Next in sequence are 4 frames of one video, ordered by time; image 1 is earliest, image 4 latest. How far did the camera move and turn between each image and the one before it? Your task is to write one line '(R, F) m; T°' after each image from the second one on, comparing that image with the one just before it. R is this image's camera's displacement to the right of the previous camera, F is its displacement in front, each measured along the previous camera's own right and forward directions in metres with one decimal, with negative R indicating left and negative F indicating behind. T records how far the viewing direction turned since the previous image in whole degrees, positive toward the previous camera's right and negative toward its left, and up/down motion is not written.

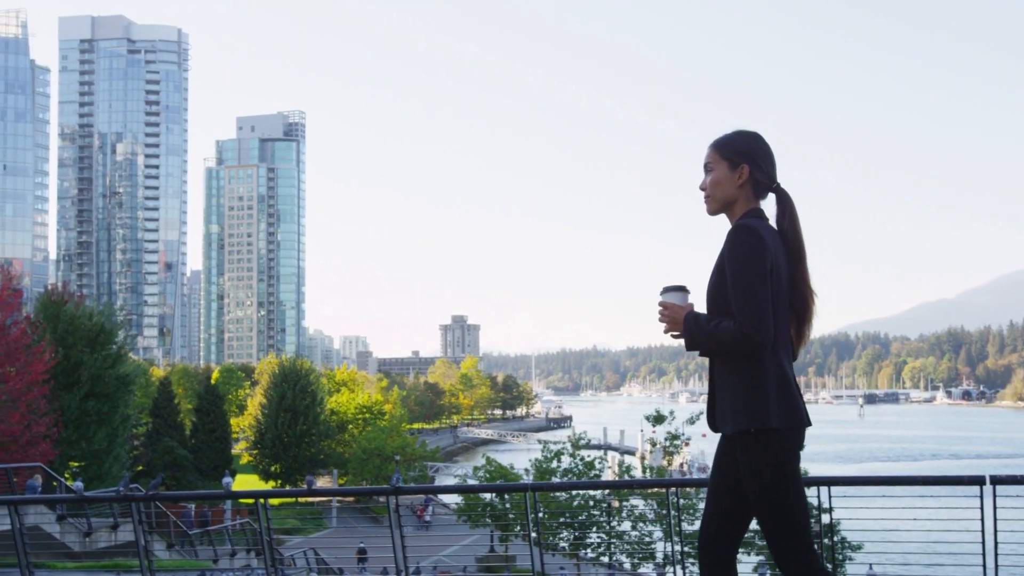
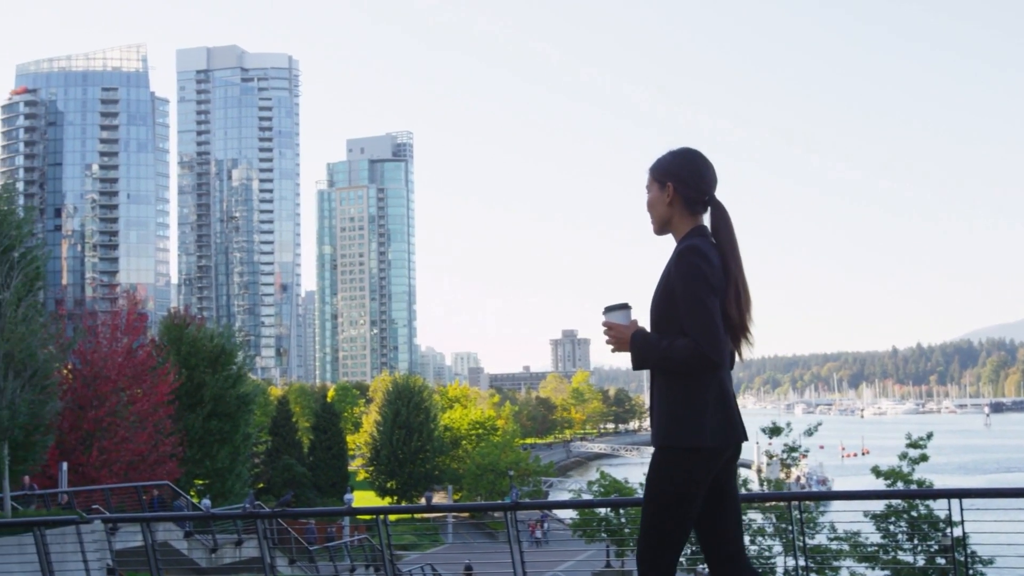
(-1.1, -0.8) m; -5°
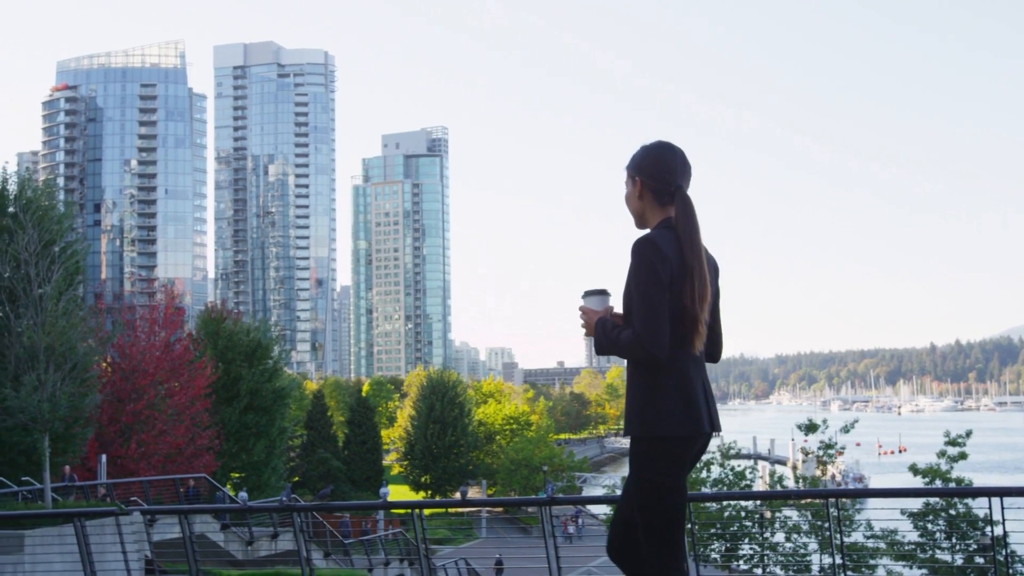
(-0.4, +0.1) m; -2°
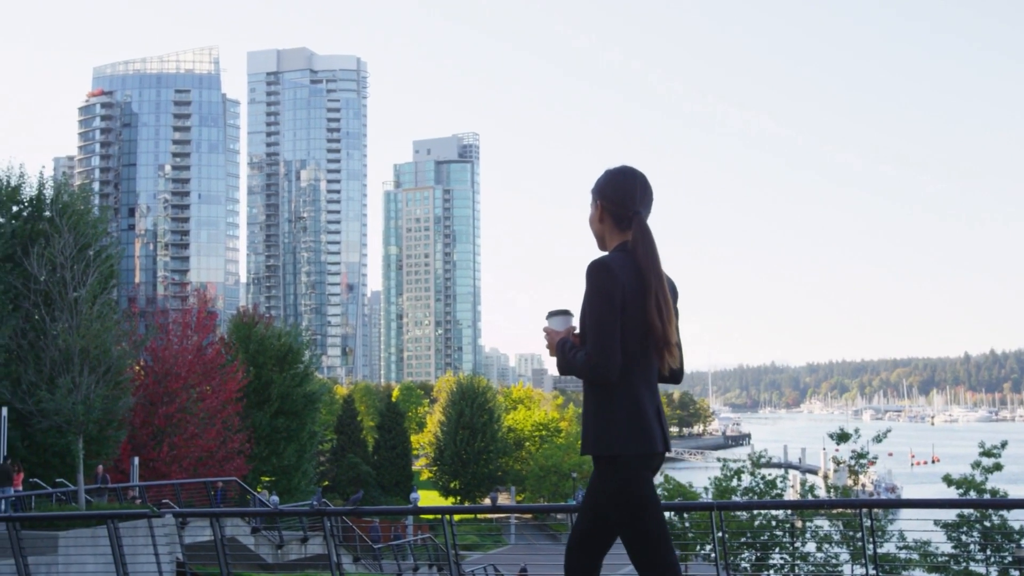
(-0.4, +0.8) m; -1°
